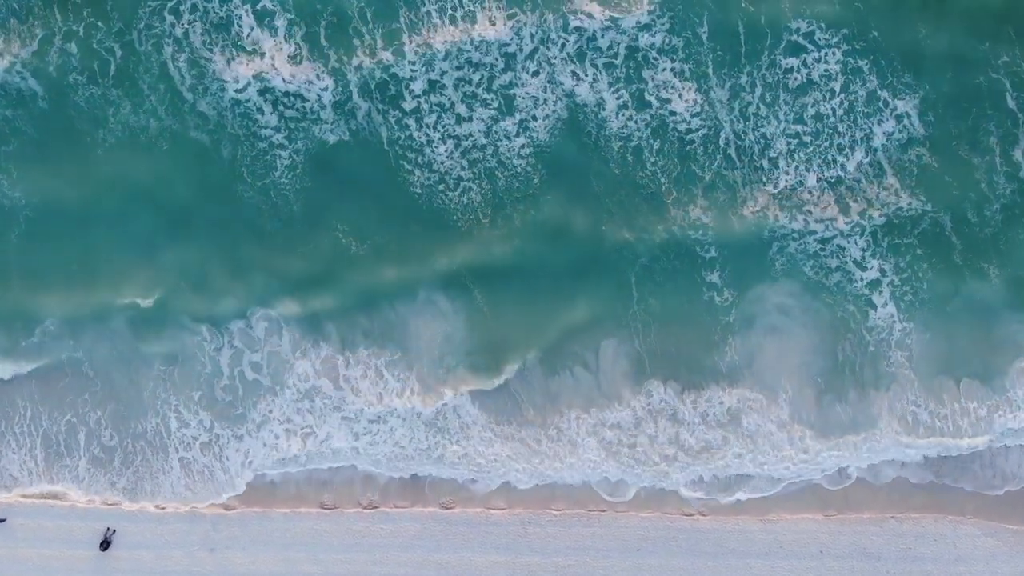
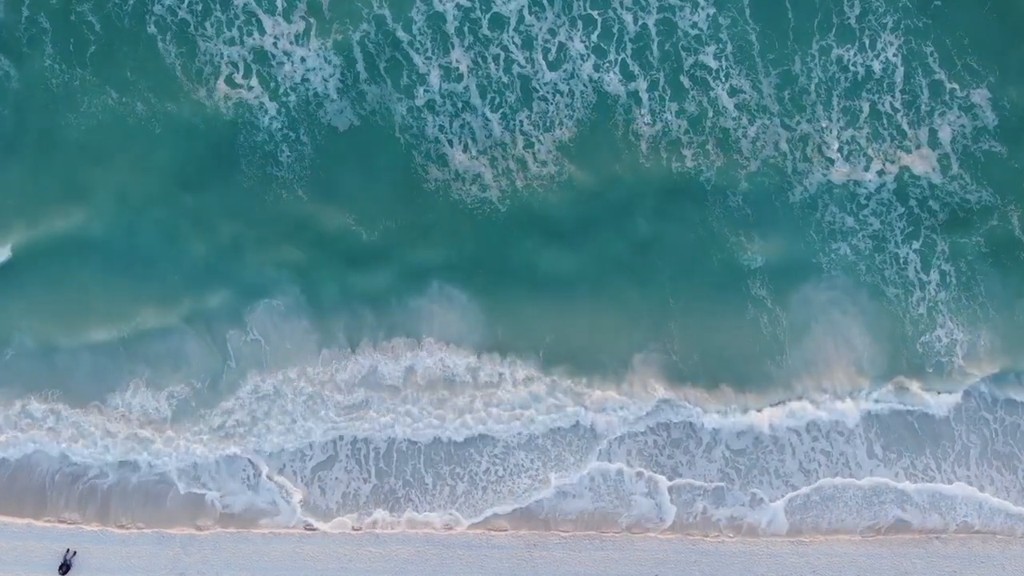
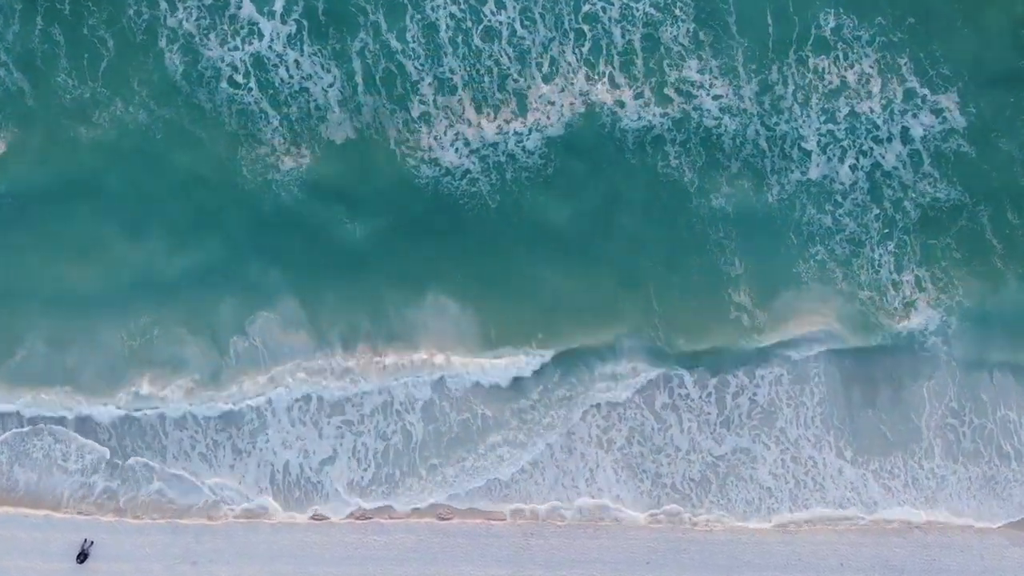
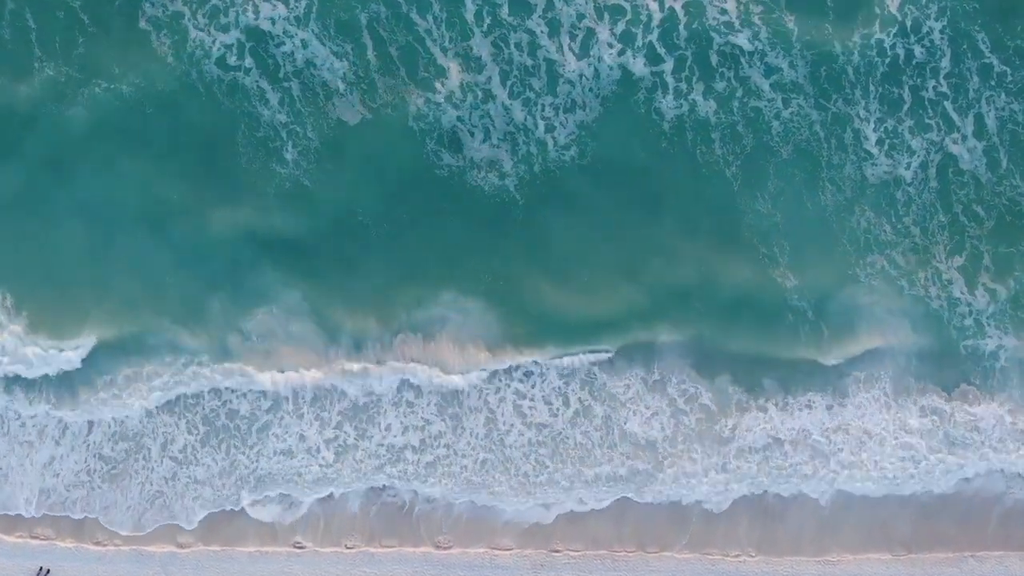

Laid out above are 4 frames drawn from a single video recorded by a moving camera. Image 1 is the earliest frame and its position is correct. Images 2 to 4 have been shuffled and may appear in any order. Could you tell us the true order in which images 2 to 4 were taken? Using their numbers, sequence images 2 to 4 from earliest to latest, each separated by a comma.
3, 2, 4
